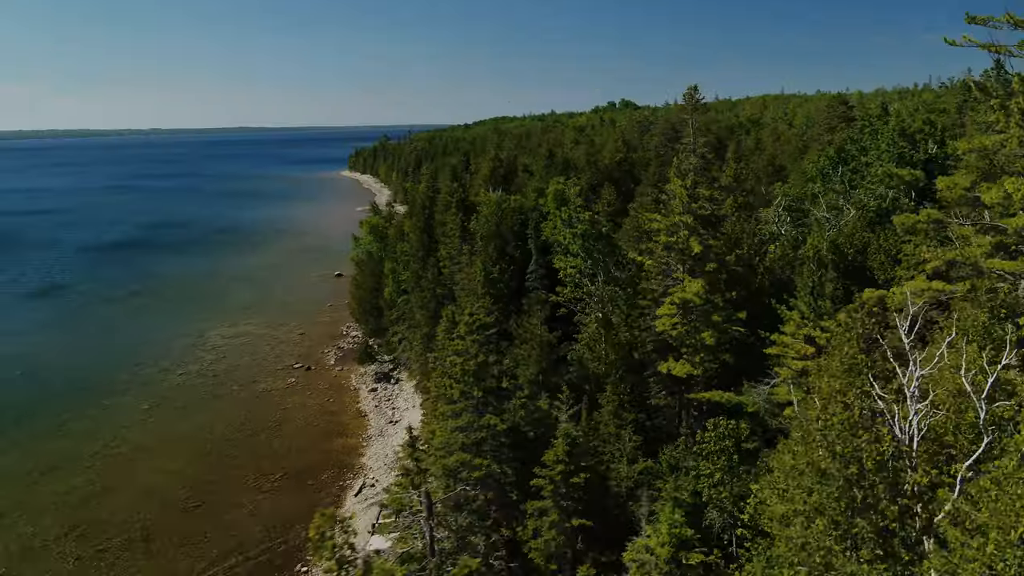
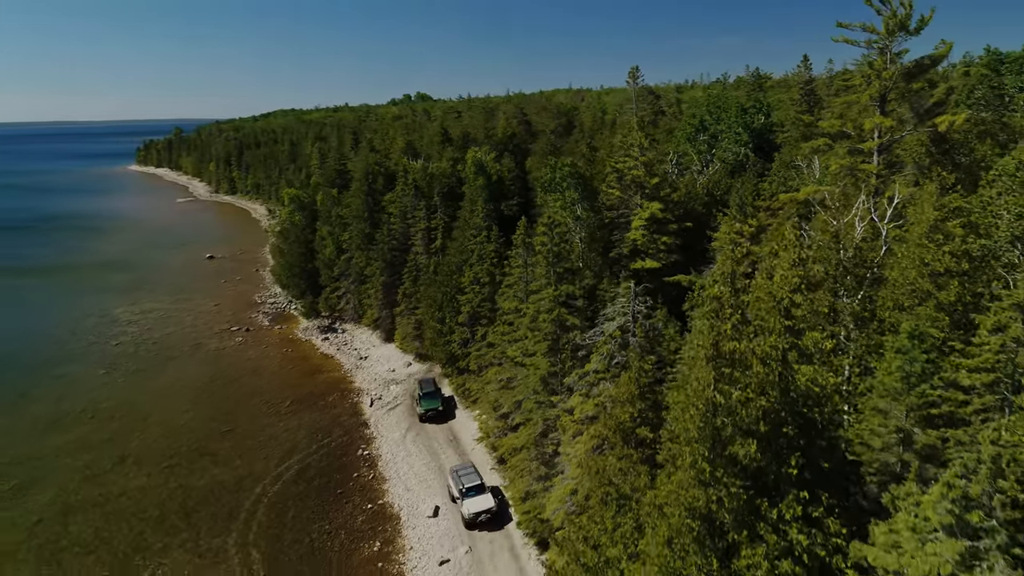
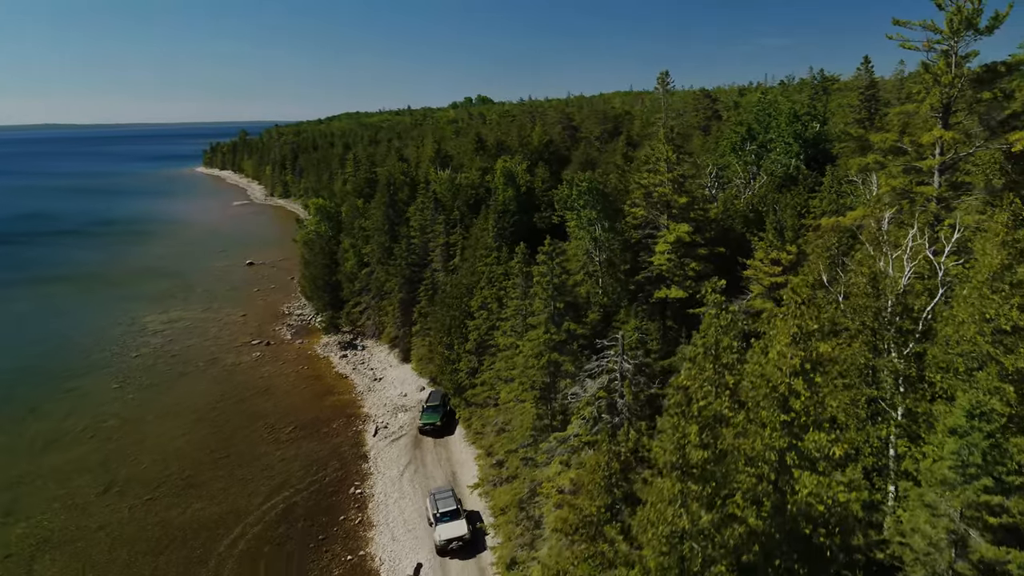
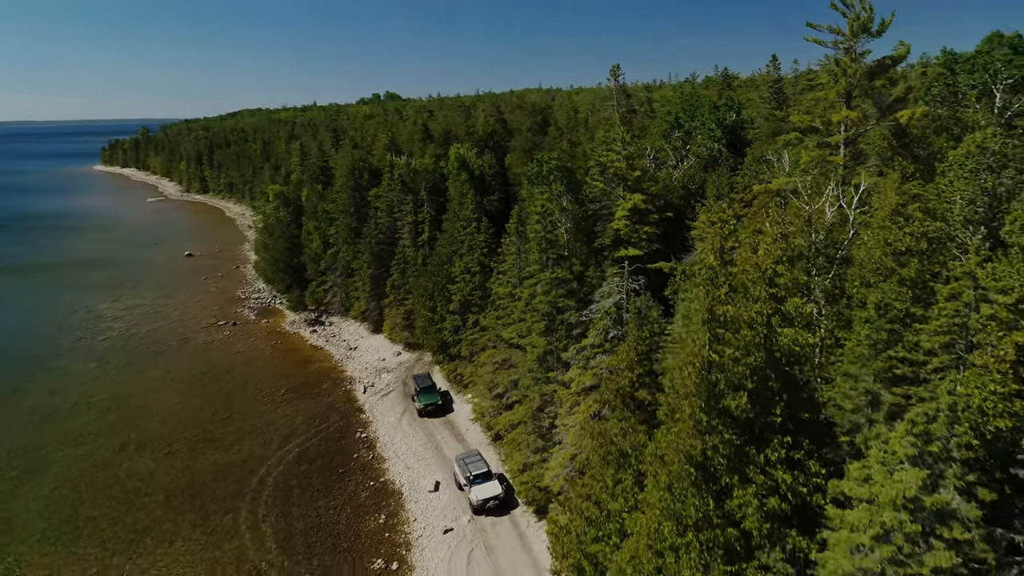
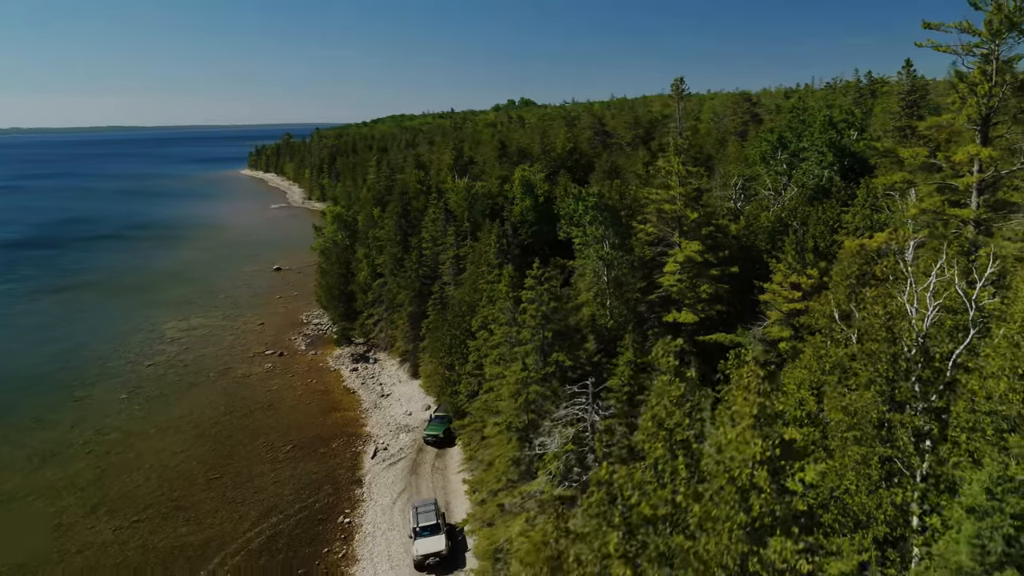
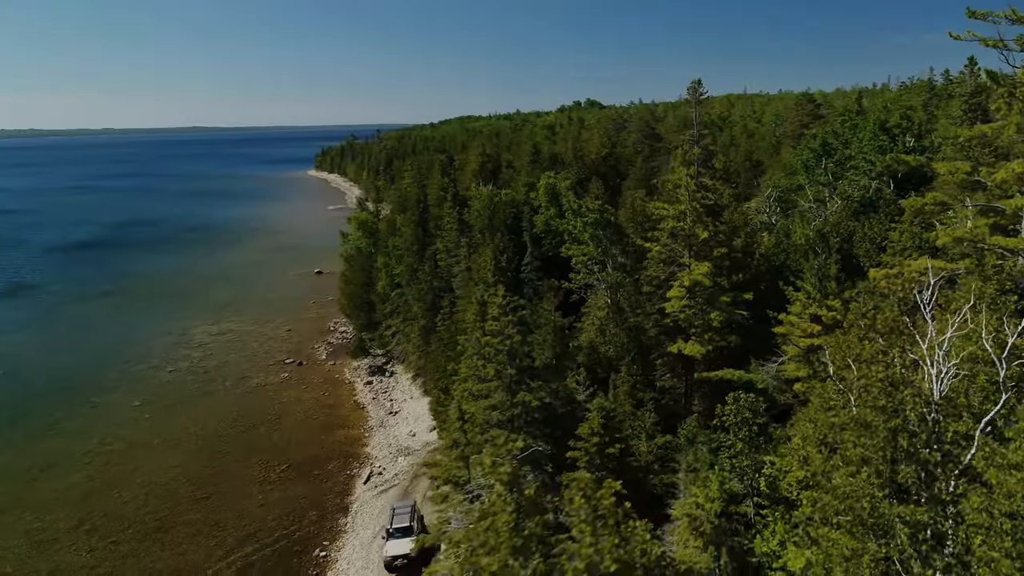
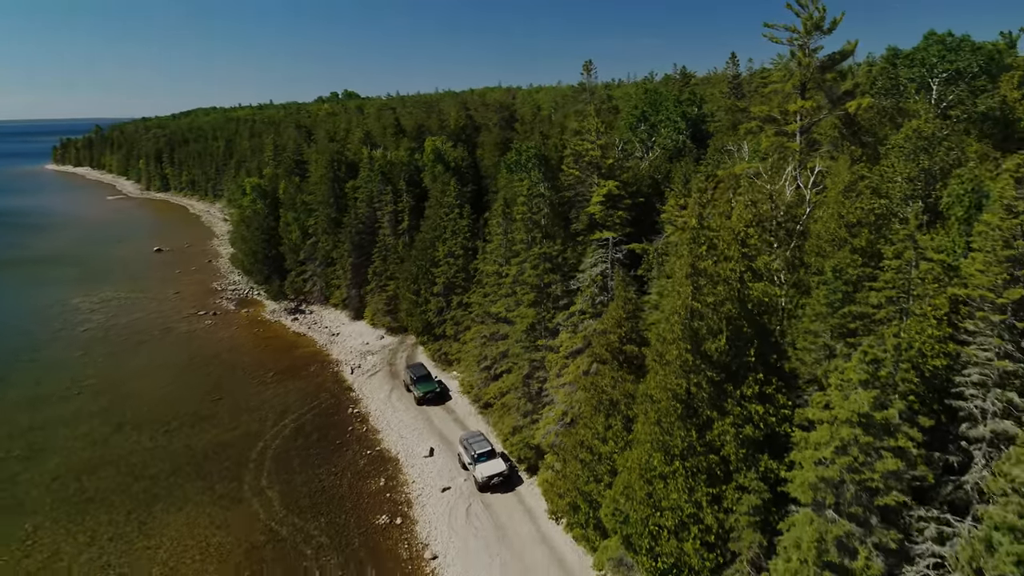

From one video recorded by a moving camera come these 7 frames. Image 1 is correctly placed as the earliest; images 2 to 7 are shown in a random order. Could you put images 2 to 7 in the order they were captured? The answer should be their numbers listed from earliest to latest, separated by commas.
6, 5, 3, 2, 4, 7
